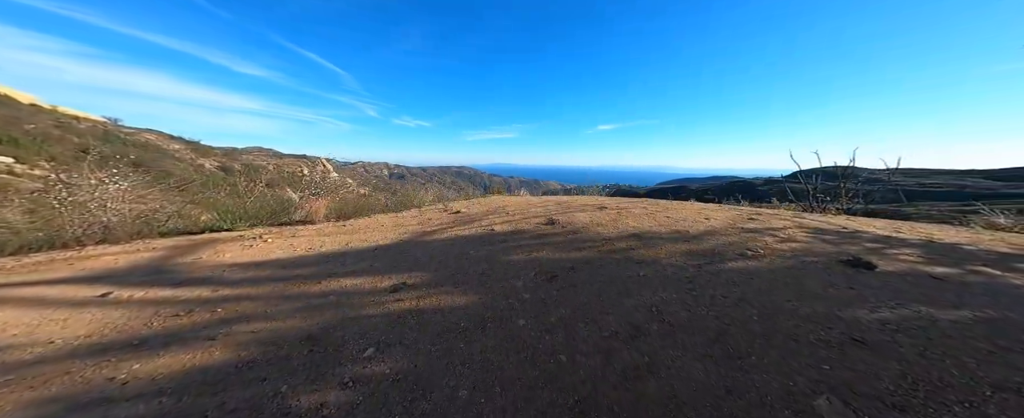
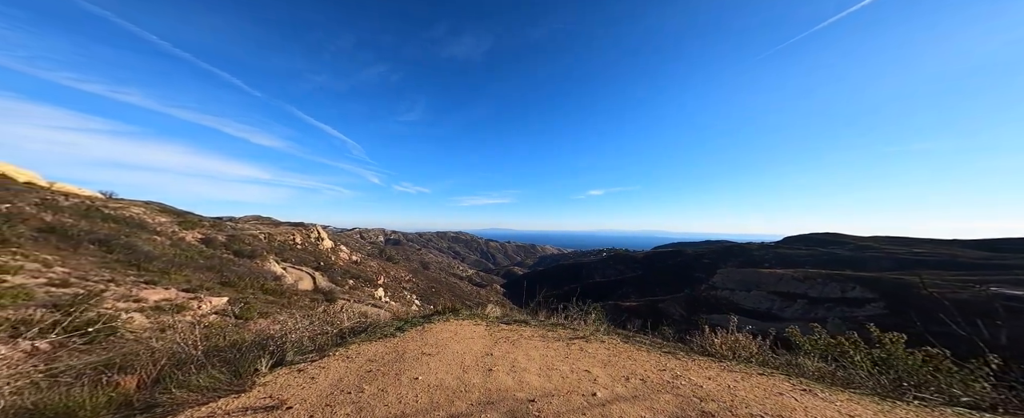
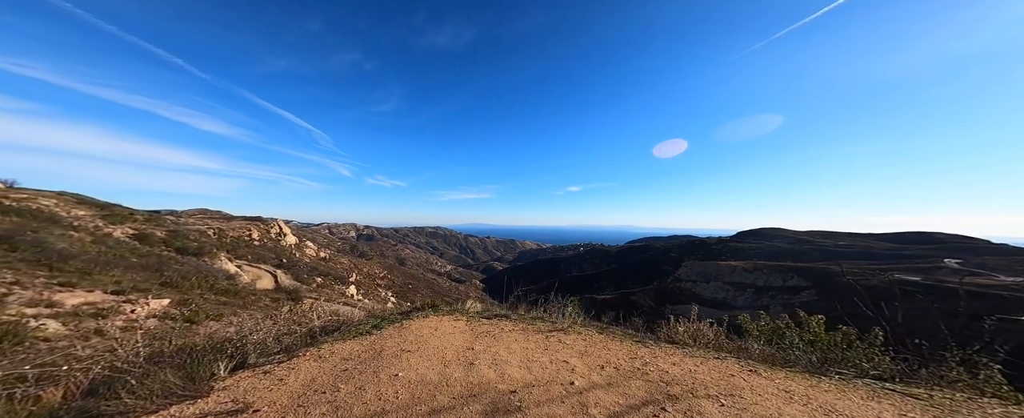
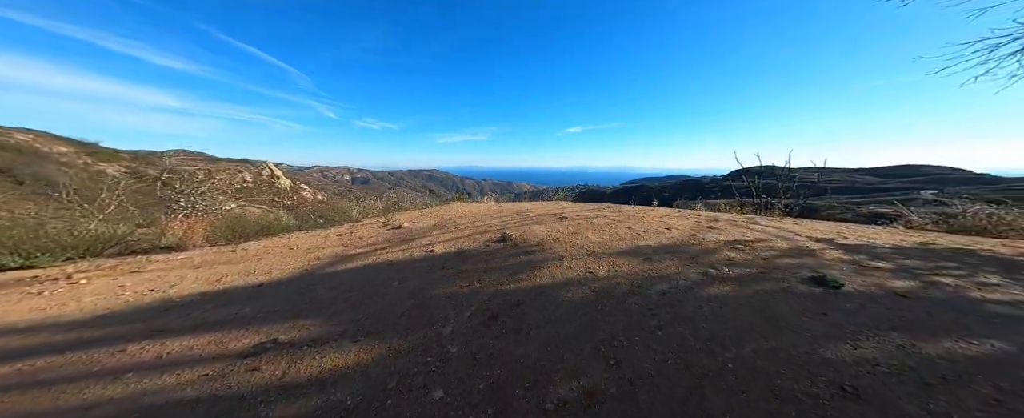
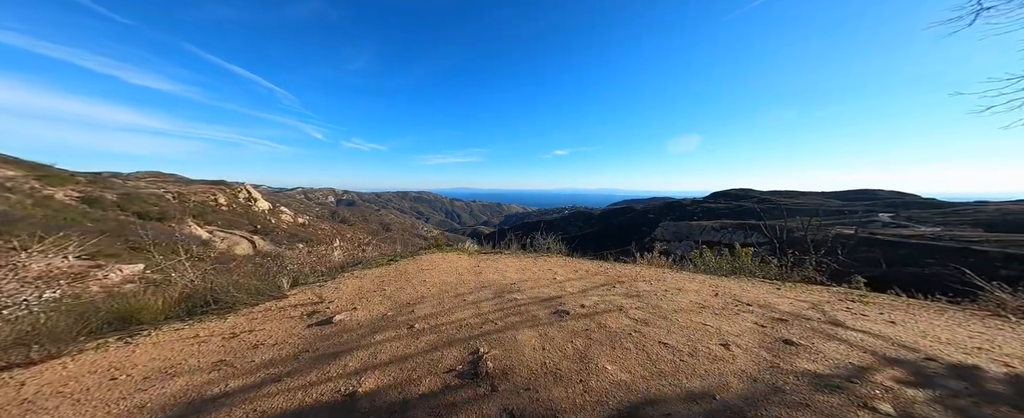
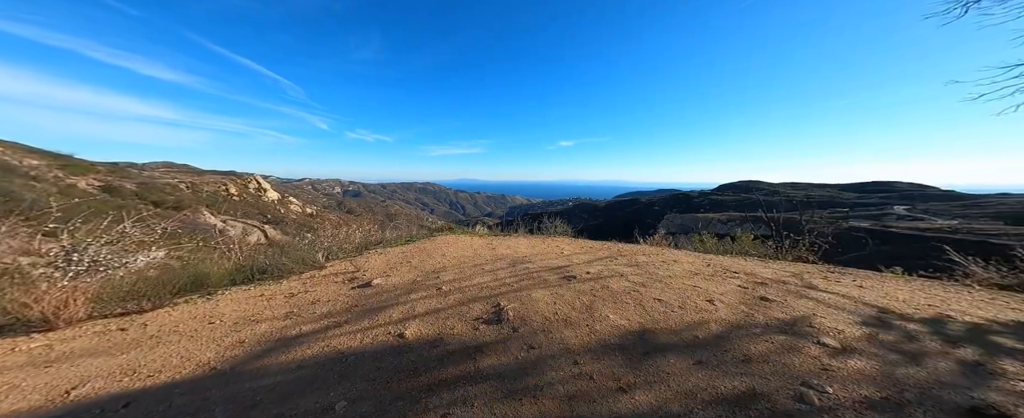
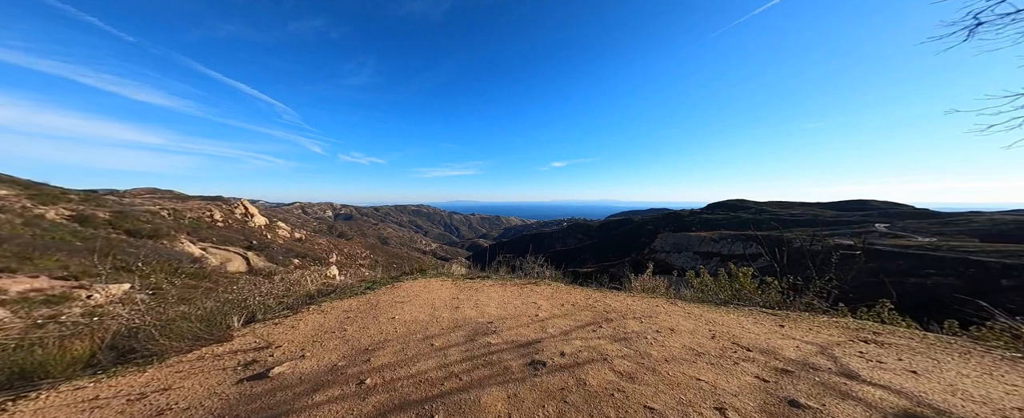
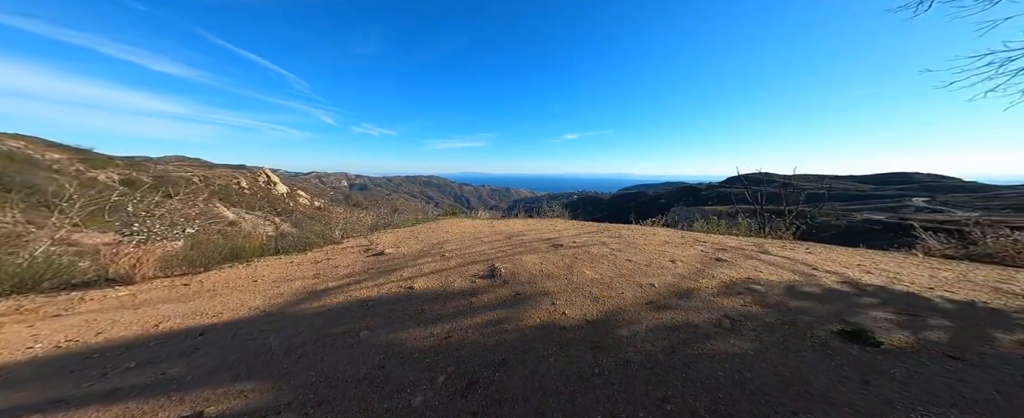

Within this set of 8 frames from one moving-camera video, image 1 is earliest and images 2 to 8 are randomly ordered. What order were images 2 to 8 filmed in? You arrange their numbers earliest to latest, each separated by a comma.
4, 8, 6, 5, 7, 3, 2
